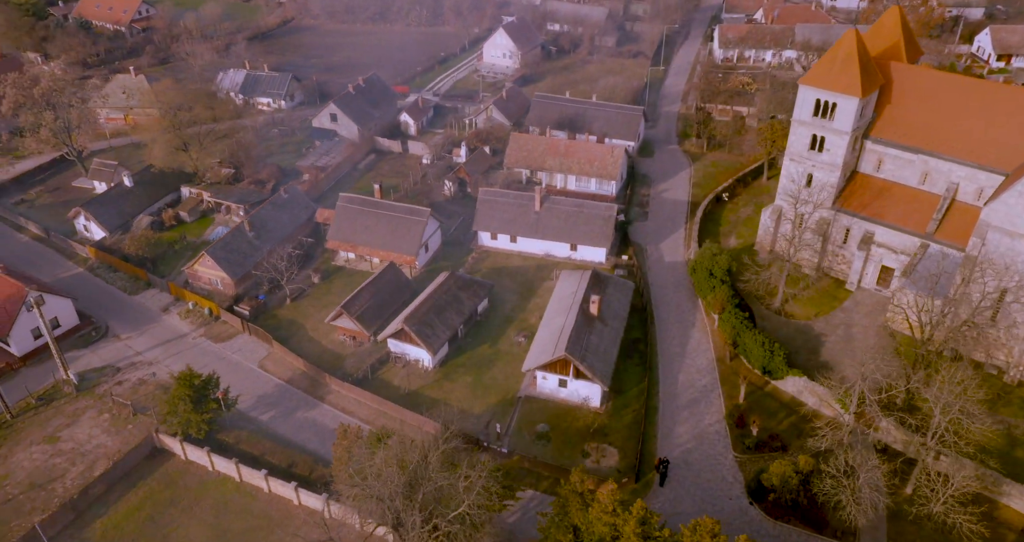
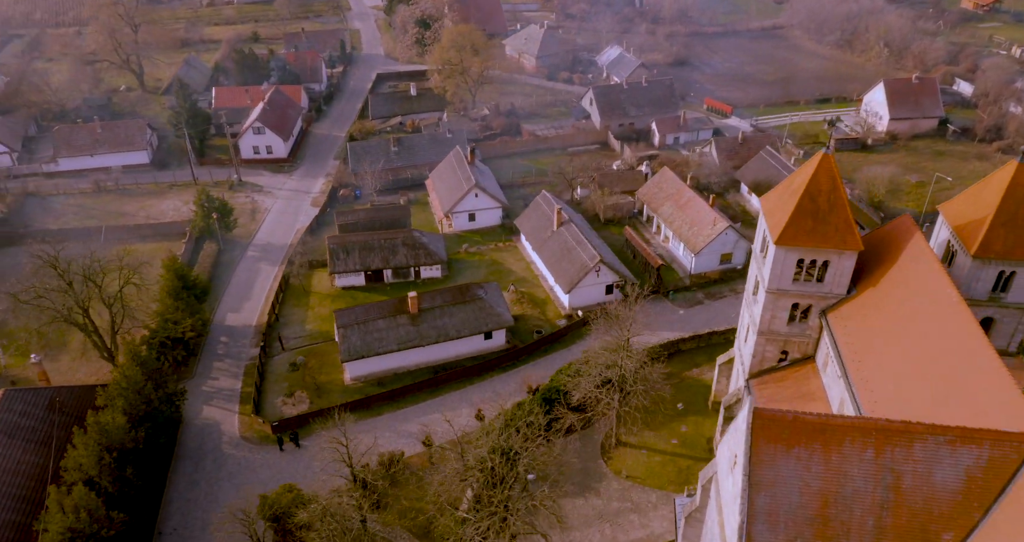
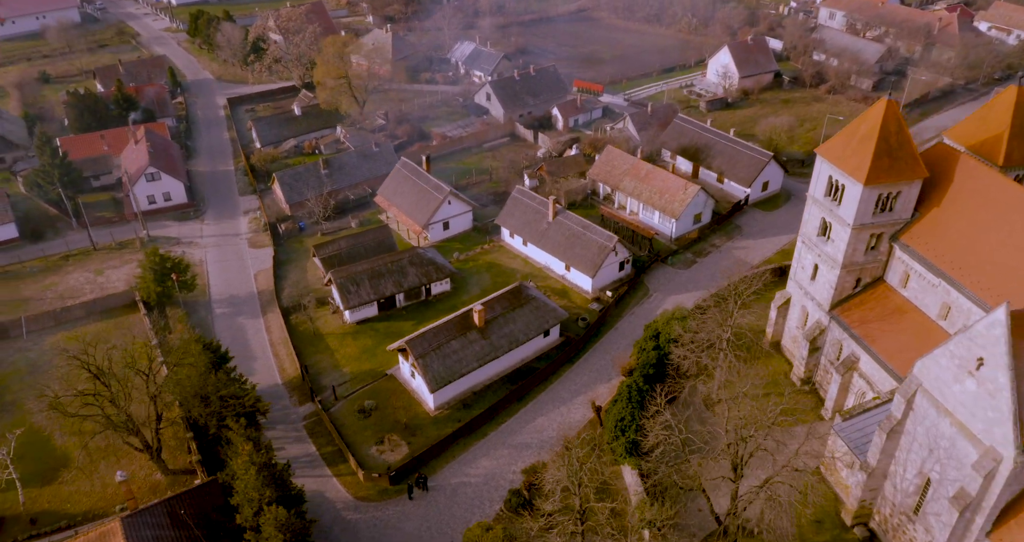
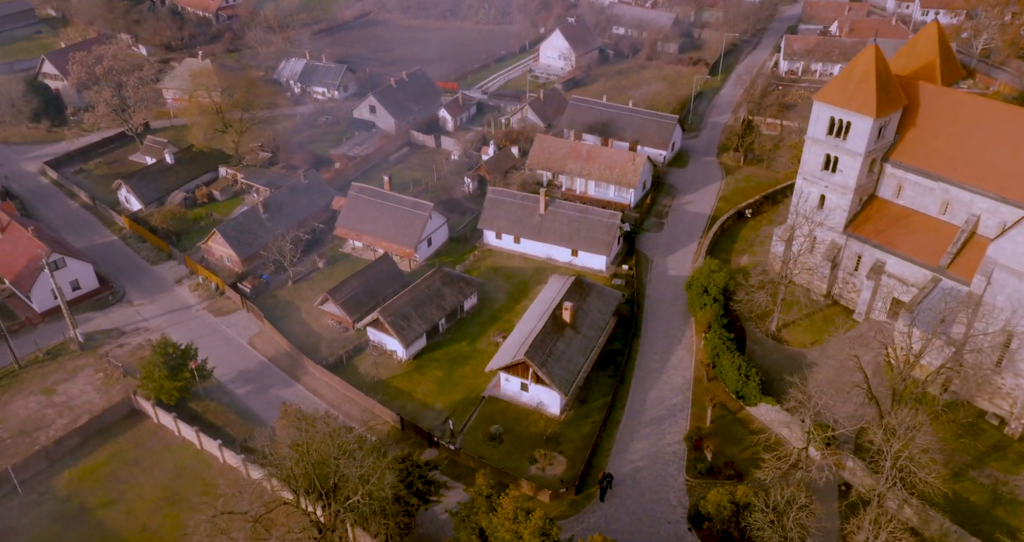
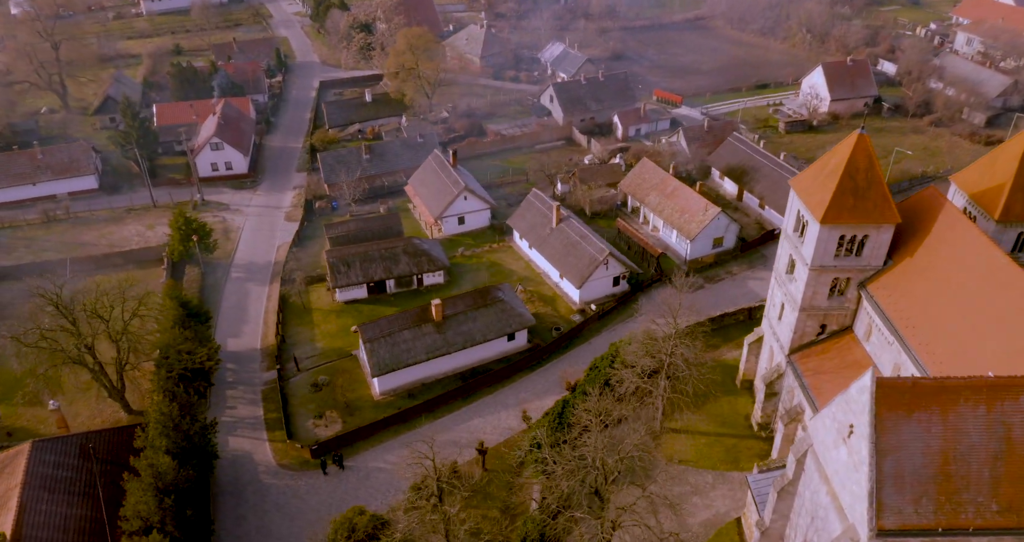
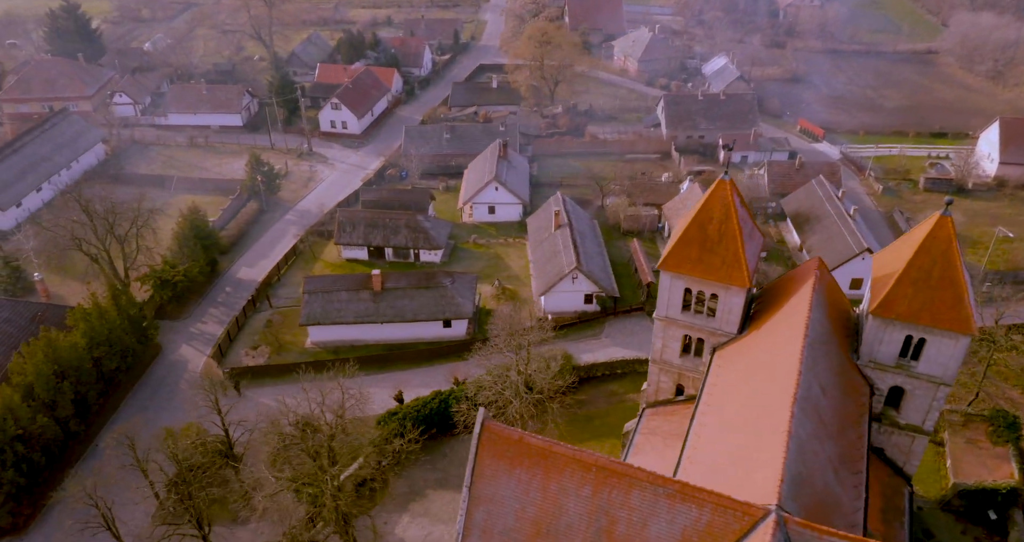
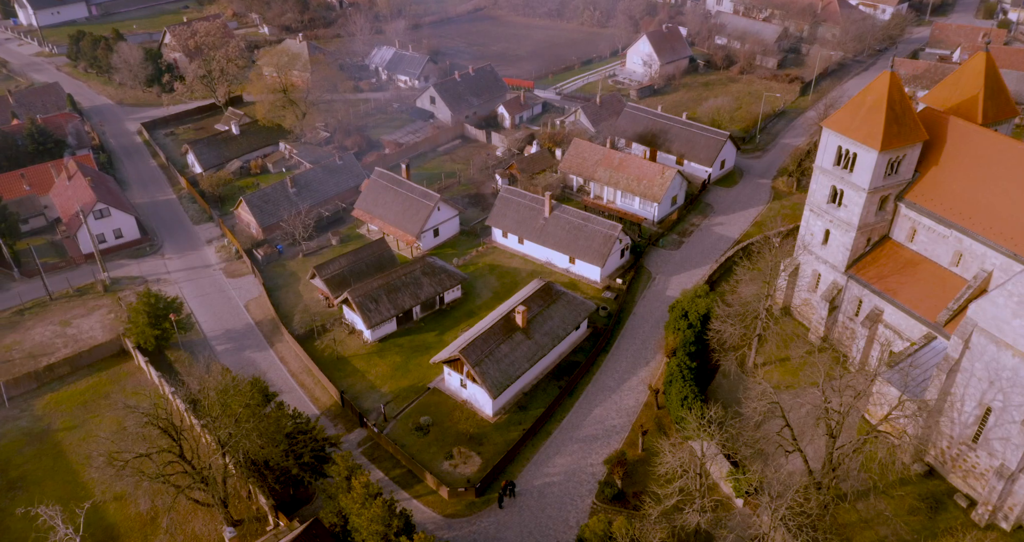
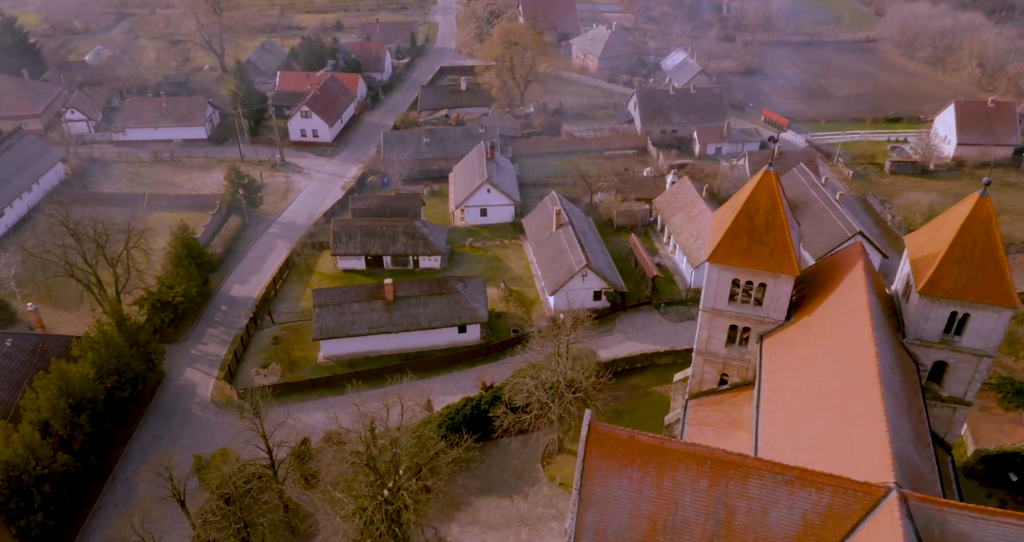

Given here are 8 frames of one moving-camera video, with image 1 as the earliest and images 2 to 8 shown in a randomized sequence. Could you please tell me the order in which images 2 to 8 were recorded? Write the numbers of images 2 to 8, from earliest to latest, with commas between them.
4, 7, 3, 5, 2, 8, 6
